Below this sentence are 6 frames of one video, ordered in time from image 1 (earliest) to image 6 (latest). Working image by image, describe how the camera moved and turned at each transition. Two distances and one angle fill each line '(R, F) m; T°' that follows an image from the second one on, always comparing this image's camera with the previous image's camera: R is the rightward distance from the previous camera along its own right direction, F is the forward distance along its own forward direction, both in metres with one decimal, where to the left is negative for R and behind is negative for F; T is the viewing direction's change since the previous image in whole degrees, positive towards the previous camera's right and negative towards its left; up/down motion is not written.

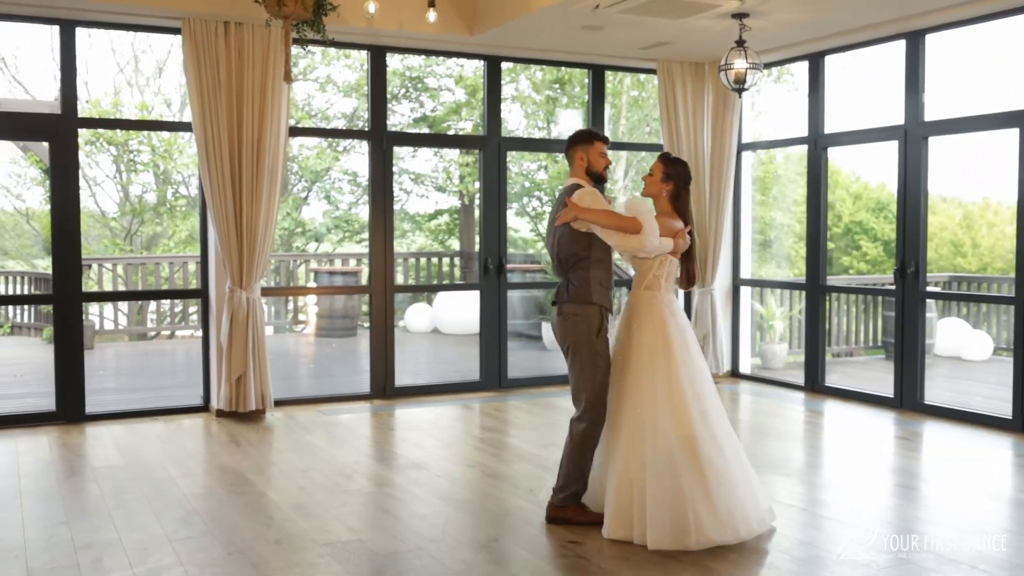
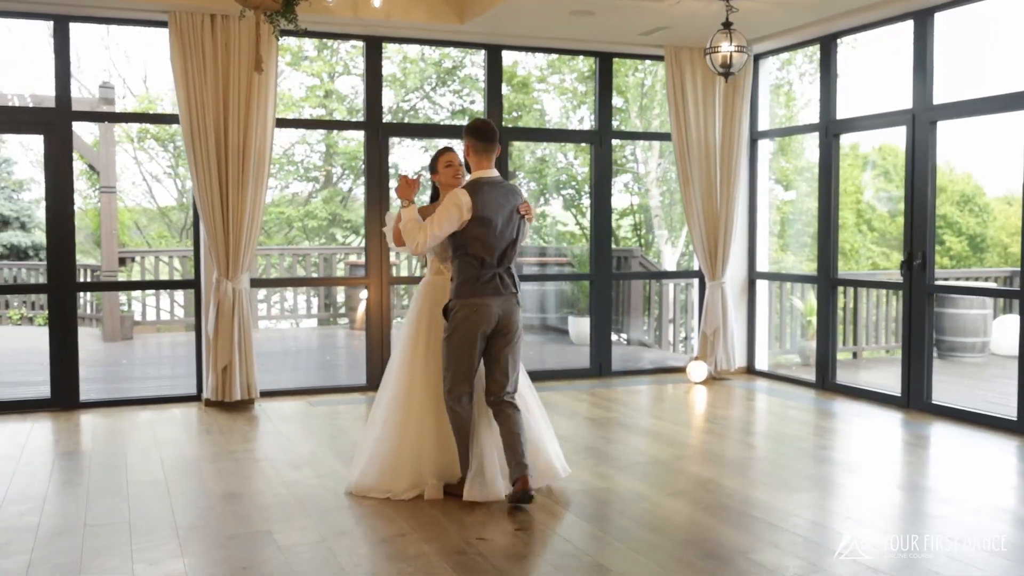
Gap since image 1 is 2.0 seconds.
(+0.6, +0.1) m; -5°
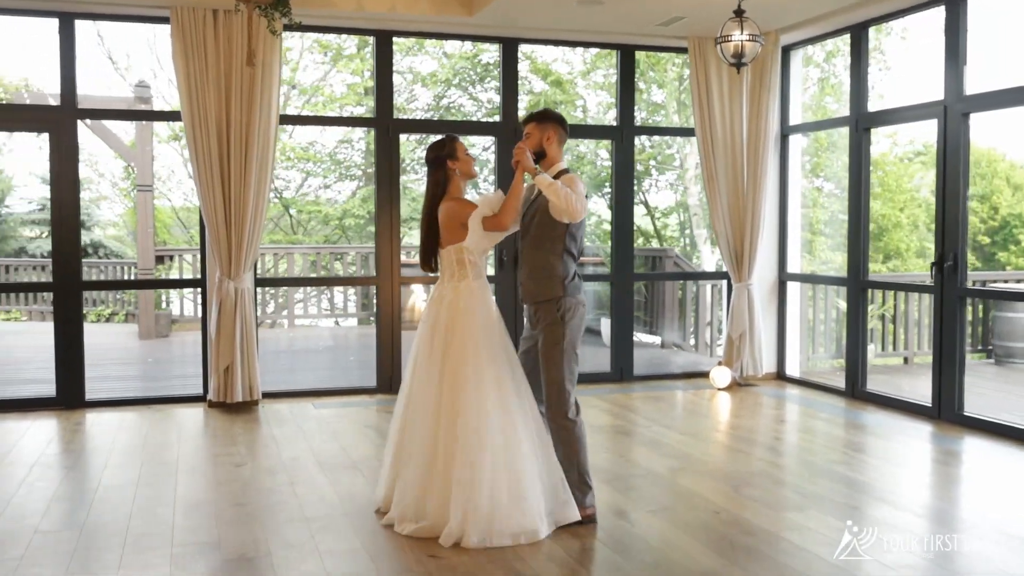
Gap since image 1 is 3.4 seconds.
(+0.4, +0.2) m; -4°
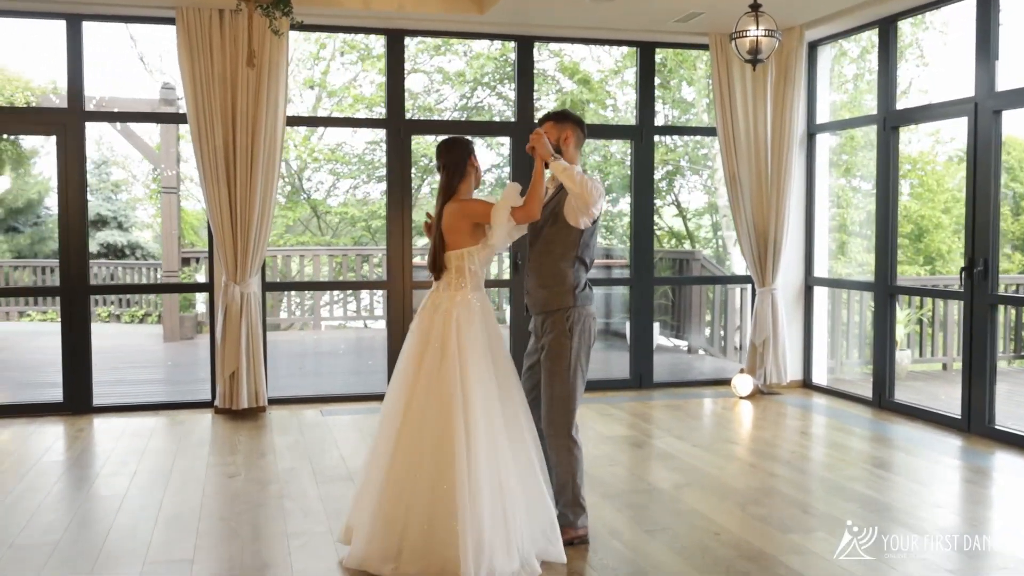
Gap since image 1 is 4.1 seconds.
(+0.2, +0.2) m; -3°
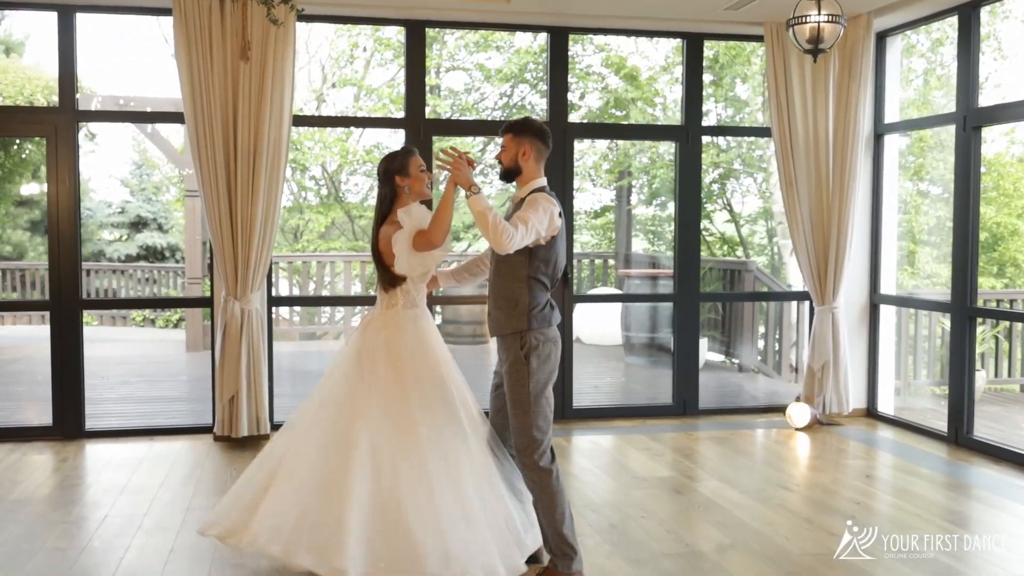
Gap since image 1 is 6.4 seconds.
(+0.1, +0.6) m; -3°
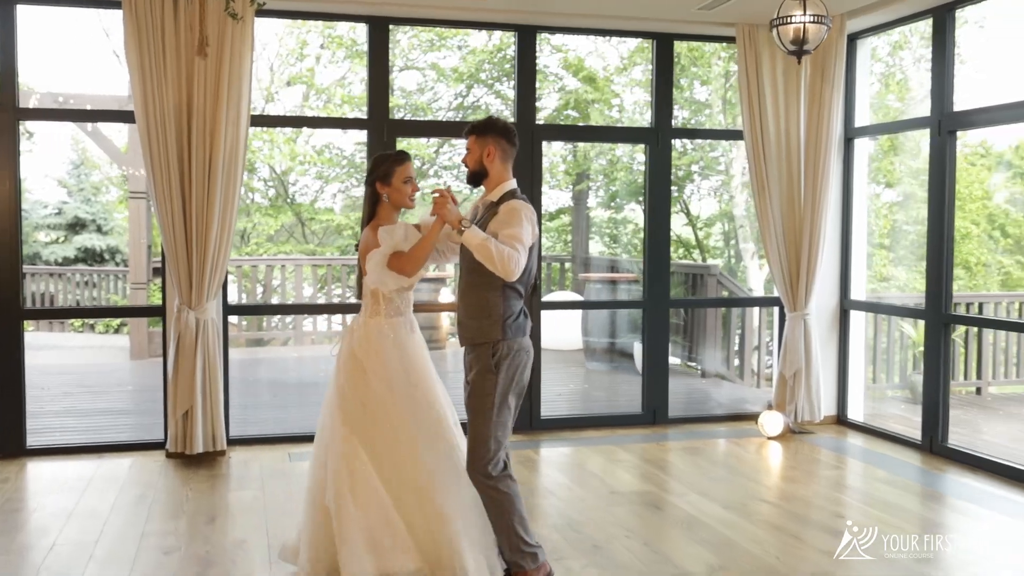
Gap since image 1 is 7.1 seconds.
(-0.1, +0.2) m; +3°
